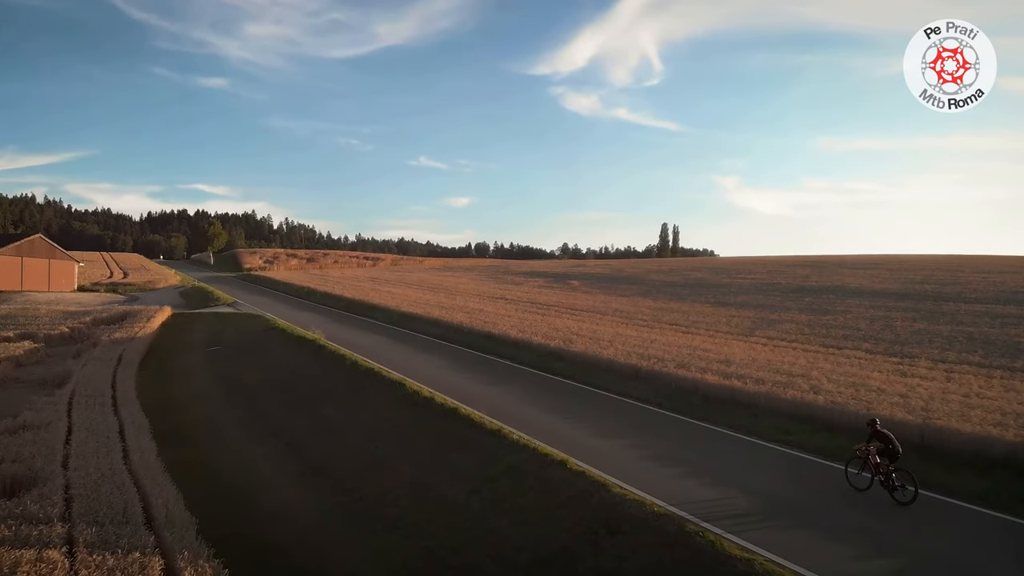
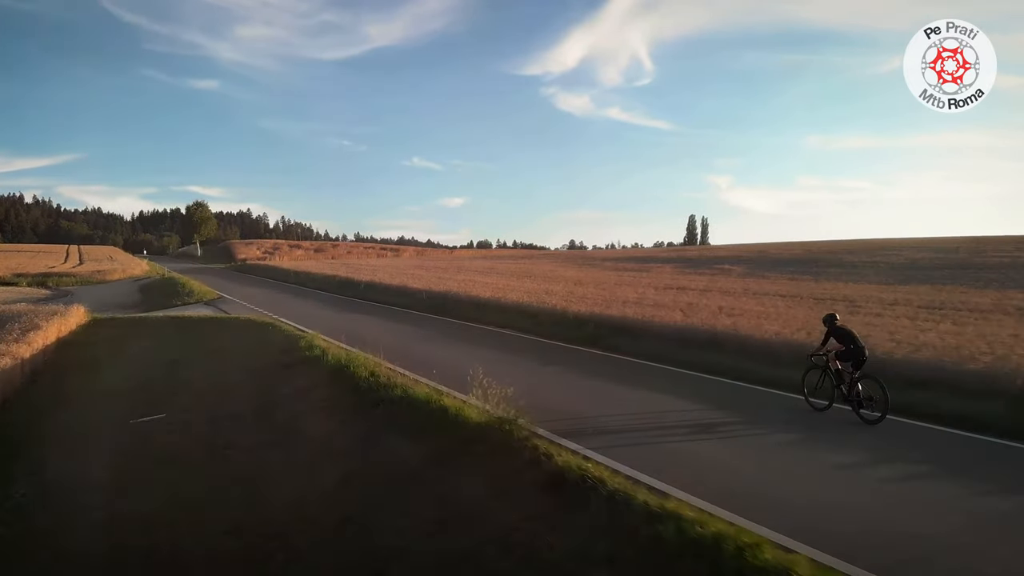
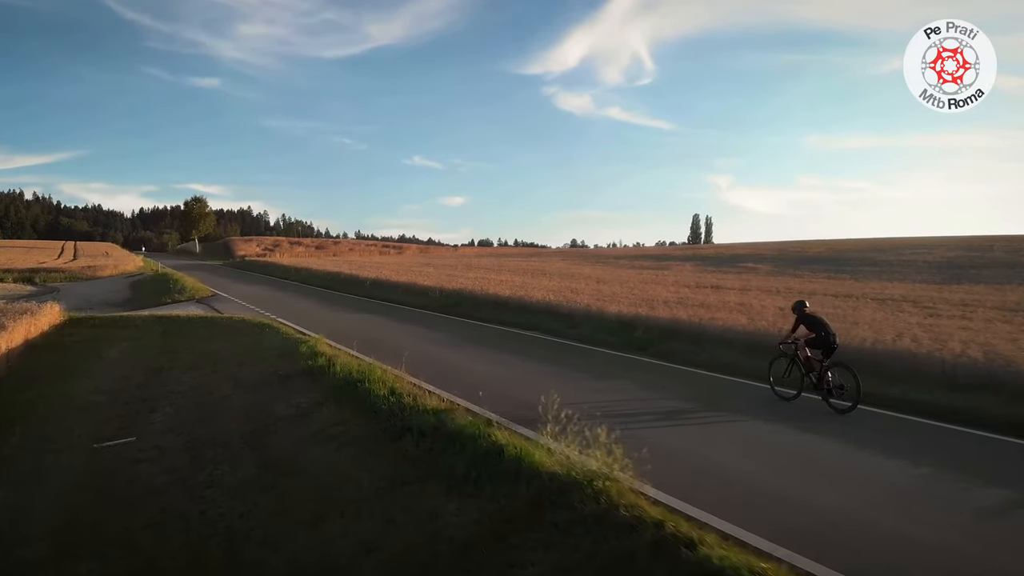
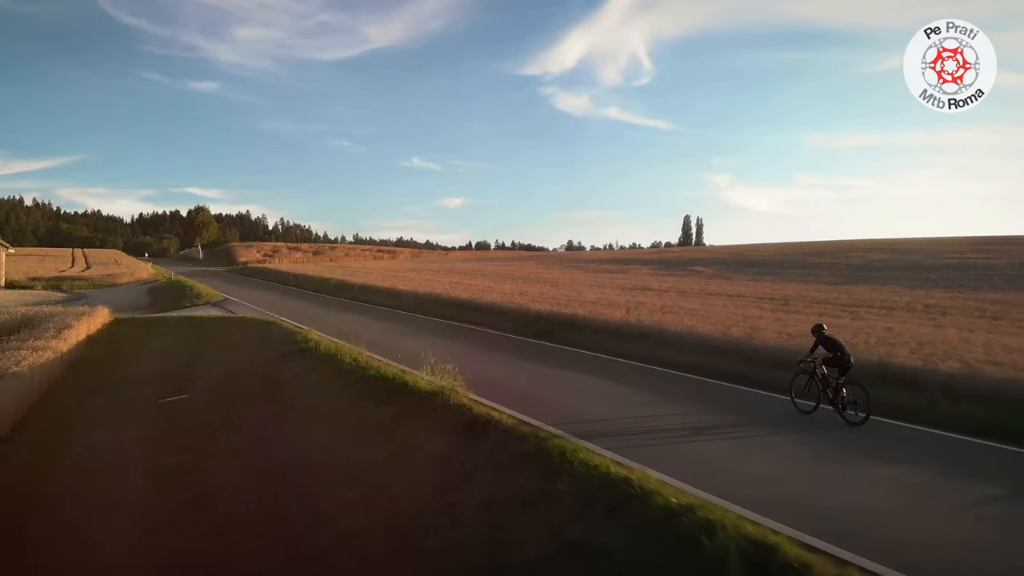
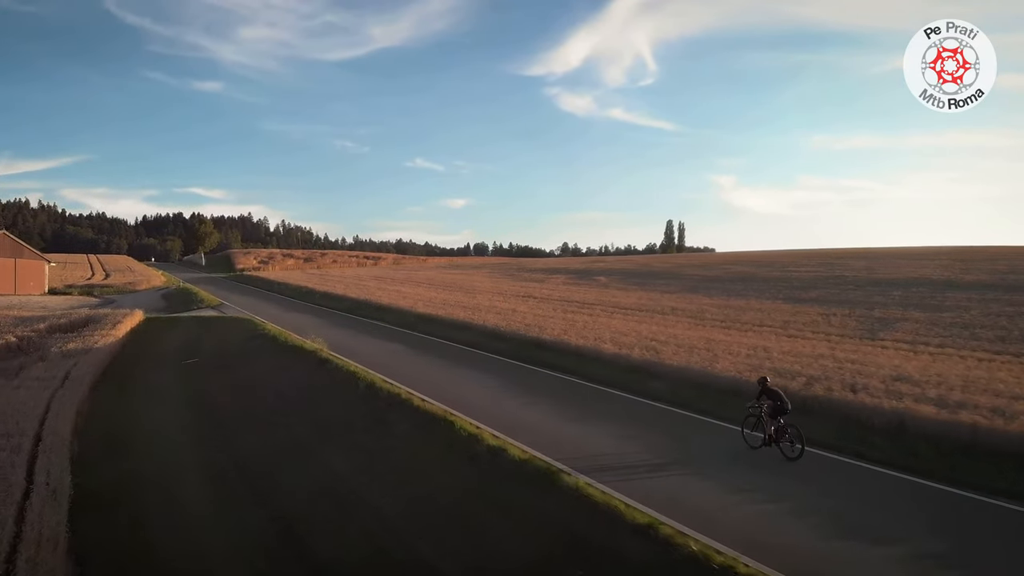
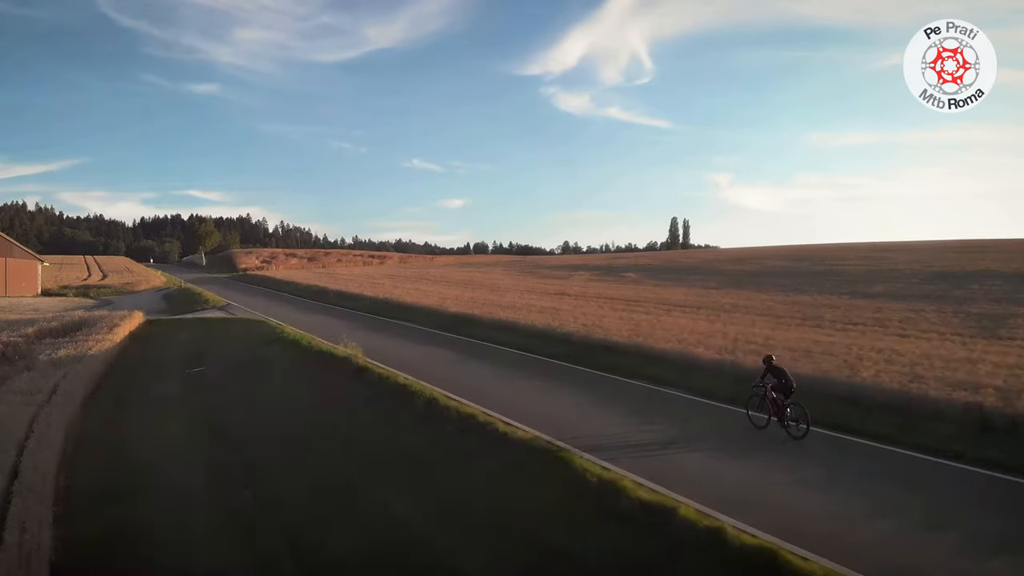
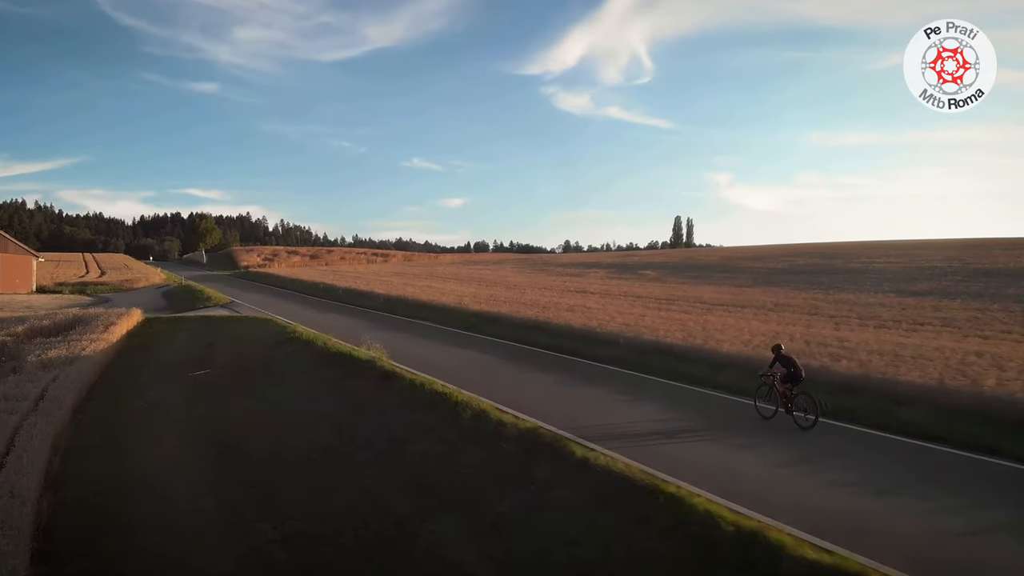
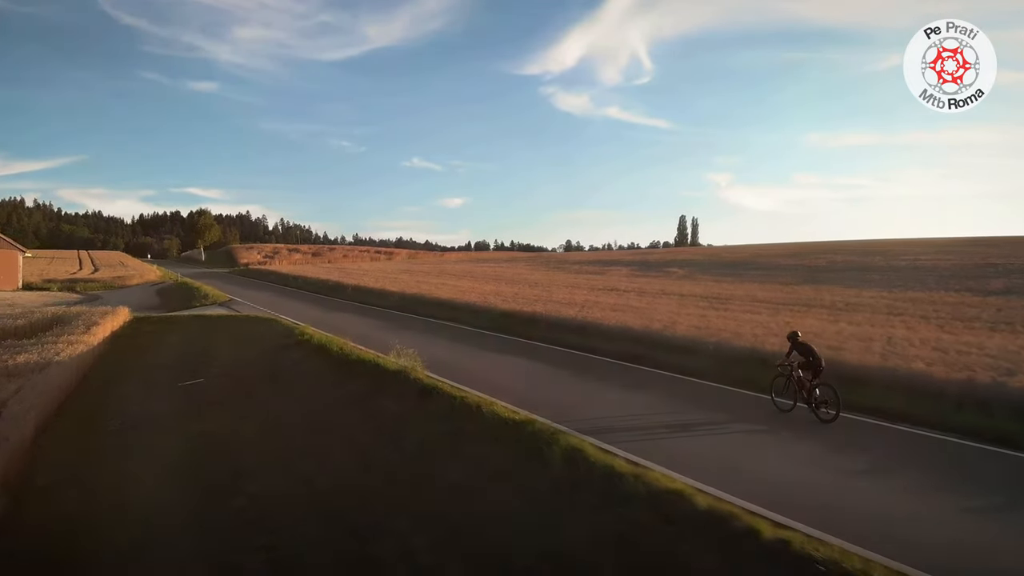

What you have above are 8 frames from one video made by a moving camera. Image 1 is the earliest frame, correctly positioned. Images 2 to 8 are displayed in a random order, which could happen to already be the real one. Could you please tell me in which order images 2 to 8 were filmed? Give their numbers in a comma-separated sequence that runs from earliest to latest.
5, 6, 7, 8, 4, 2, 3
